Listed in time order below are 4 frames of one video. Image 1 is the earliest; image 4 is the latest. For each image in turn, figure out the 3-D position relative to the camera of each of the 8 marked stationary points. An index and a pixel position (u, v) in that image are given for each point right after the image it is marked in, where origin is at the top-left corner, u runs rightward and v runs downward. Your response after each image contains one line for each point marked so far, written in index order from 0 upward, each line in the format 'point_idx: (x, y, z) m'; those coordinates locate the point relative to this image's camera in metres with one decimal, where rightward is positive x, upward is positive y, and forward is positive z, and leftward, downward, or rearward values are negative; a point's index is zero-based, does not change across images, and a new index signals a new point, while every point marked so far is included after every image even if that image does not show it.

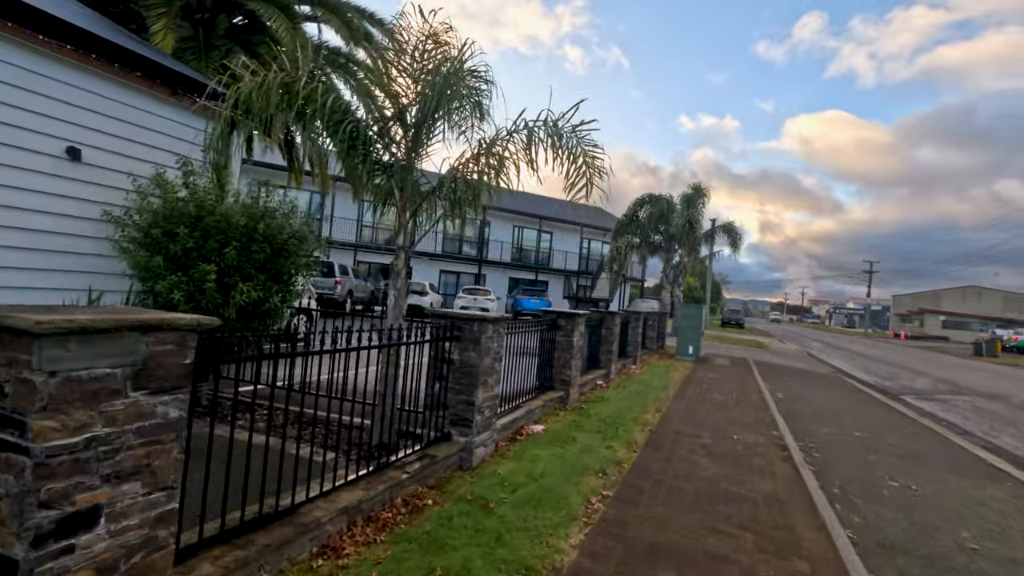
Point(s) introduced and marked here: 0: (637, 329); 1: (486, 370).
0: (+3.4, -1.1, +14.1) m
1: (-0.3, -0.8, +5.0) m
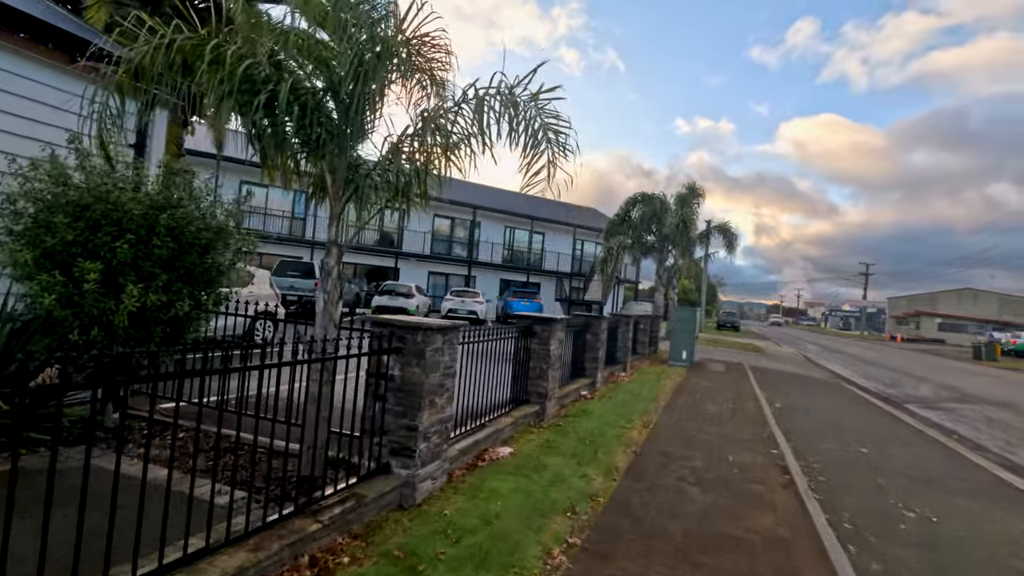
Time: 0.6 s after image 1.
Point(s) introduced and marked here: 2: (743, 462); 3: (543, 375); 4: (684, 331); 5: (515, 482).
0: (+3.0, -1.2, +13.3) m
1: (-0.6, -0.8, +4.2) m
2: (+2.9, -2.2, +6.4) m
3: (+0.4, -1.2, +7.2) m
4: (+5.6, -1.4, +16.8) m
5: (0.0, -1.8, +4.7) m
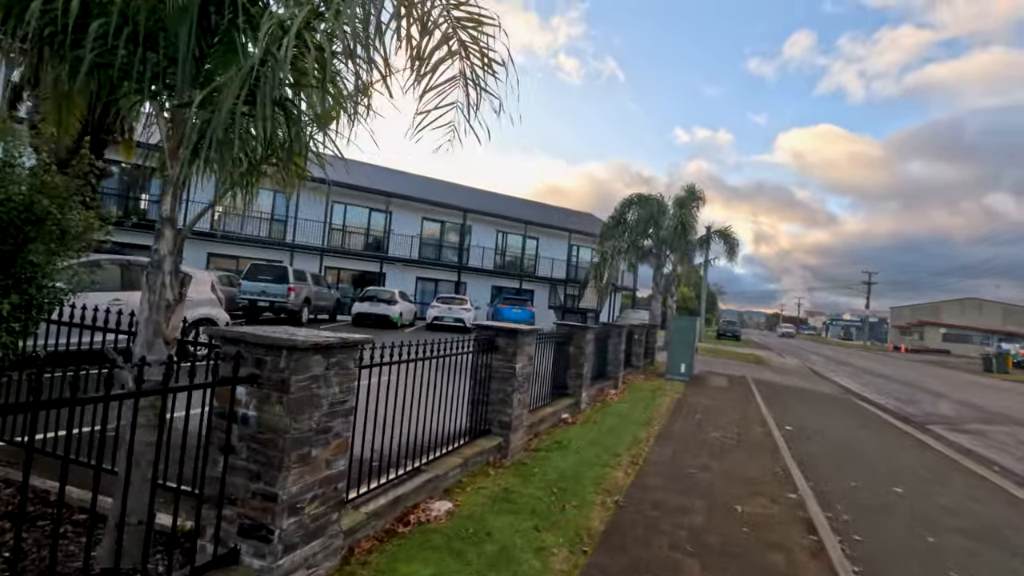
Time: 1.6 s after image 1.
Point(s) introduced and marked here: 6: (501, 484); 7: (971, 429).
0: (+2.5, -1.4, +12.0) m
1: (-1.1, -0.8, +2.9) m
2: (+2.4, -2.2, +5.0) m
3: (-0.1, -1.3, +5.9) m
4: (+5.1, -1.6, +15.4) m
5: (-0.5, -1.8, +3.3) m
6: (-0.1, -1.9, +4.9) m
7: (+10.8, -3.3, +12.1) m
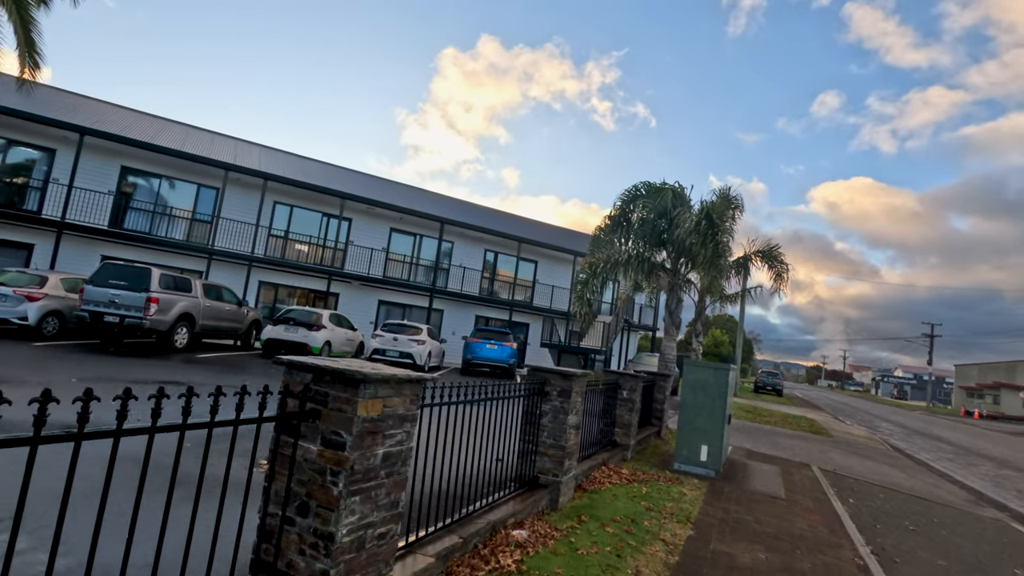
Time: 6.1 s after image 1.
0: (+0.6, -1.4, +5.7) m
1: (-3.5, -0.1, -3.1) m
2: (0.0, -1.8, -1.2) m
3: (-2.3, -0.8, -0.2) m
4: (+3.4, -2.1, +9.0) m
5: (-2.9, -1.1, -2.8) m
6: (-2.4, -1.3, -1.2) m
7: (+8.8, -3.7, +5.2) m
